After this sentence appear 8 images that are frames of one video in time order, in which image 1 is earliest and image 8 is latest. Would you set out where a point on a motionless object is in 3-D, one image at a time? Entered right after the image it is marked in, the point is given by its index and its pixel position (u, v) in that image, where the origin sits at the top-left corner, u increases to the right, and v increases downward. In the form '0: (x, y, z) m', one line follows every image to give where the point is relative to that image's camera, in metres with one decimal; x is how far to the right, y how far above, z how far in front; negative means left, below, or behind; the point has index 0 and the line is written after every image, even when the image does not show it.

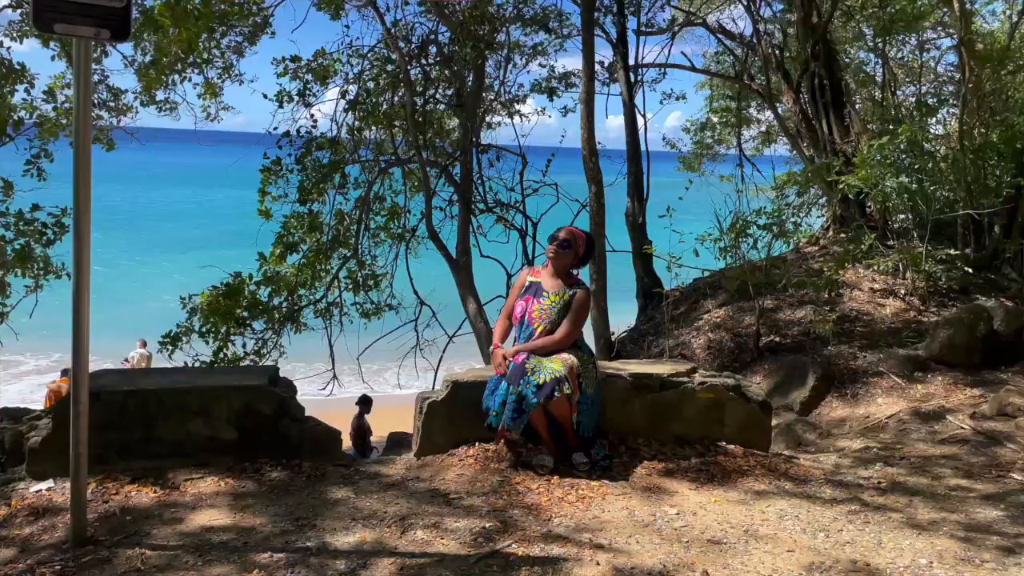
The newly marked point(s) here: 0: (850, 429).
0: (+2.0, -0.9, +5.0) m
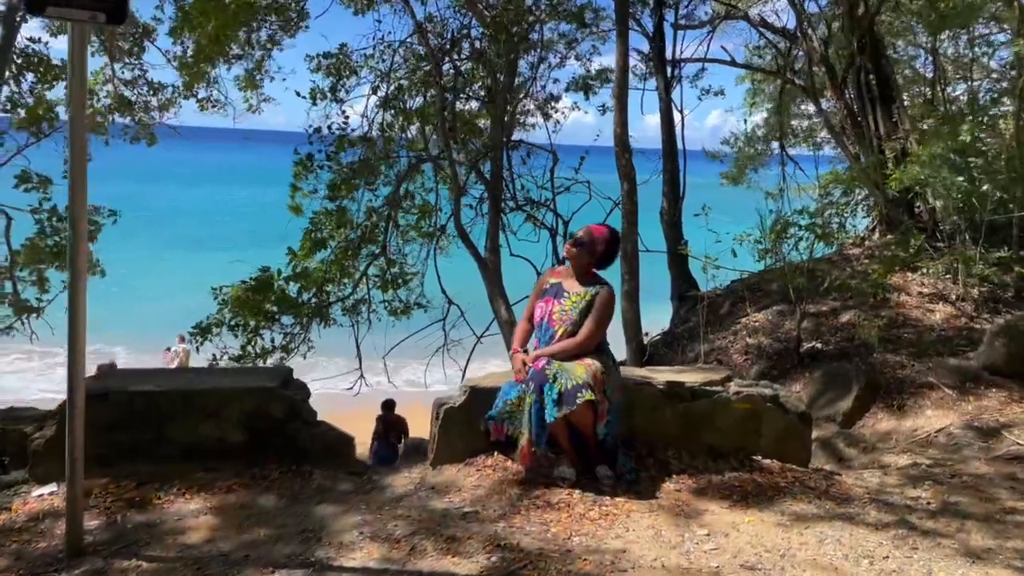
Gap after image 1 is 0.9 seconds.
0: (+2.2, -0.9, +4.7) m
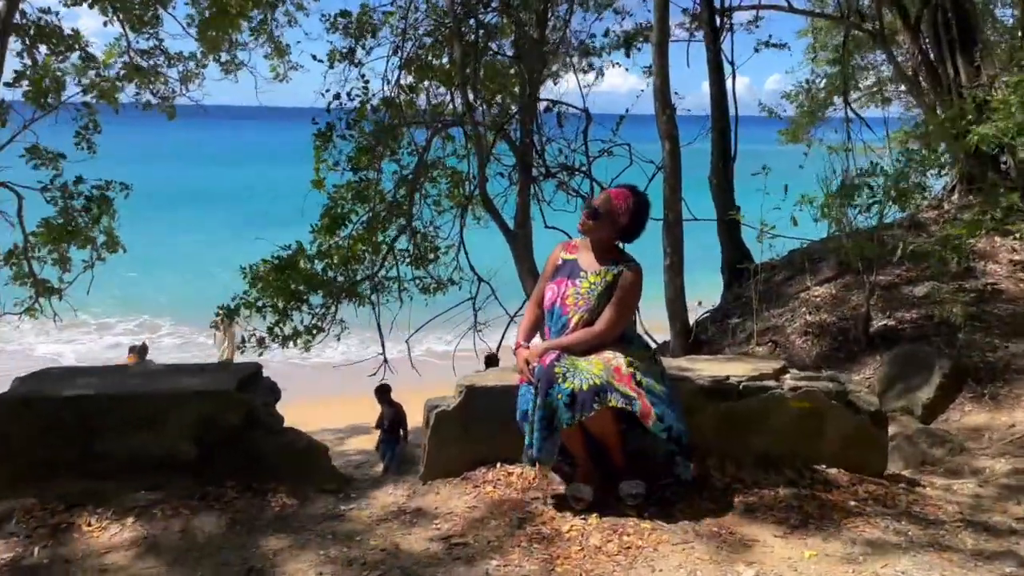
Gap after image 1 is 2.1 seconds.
0: (+2.3, -0.7, +3.9) m
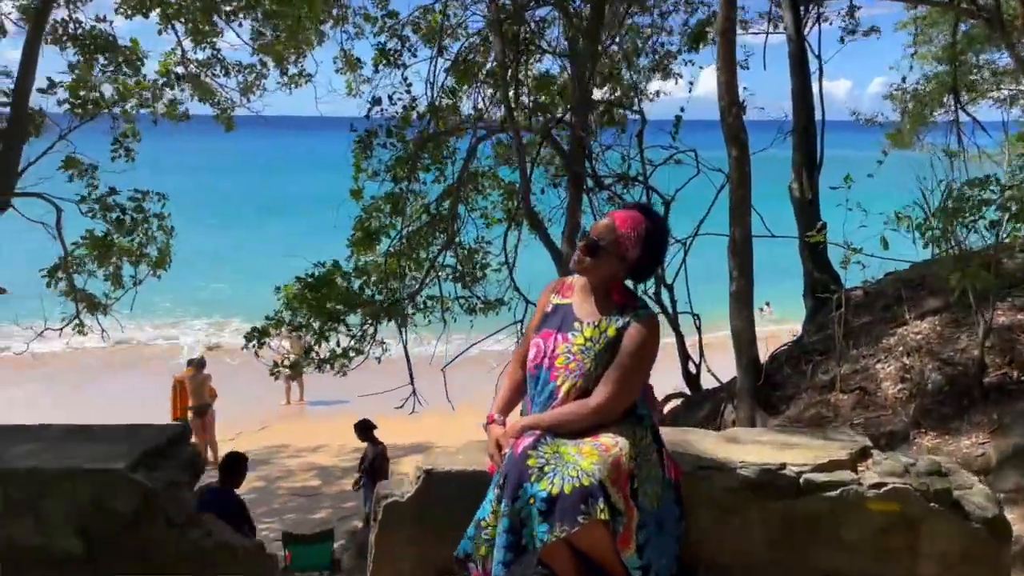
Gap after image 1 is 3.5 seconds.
0: (+2.3, -0.9, +2.9) m
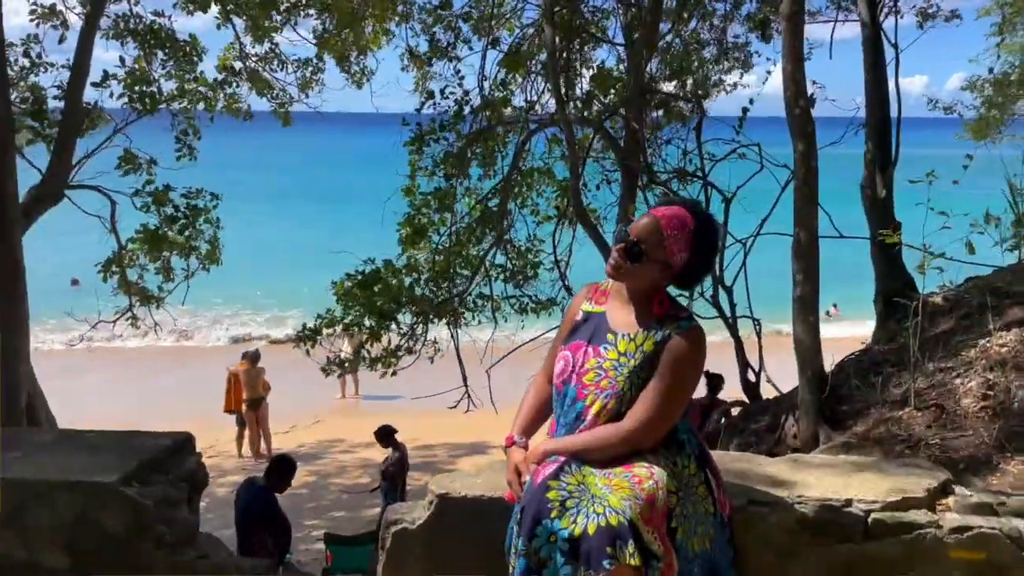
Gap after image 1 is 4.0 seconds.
0: (+2.4, -1.0, +2.5) m
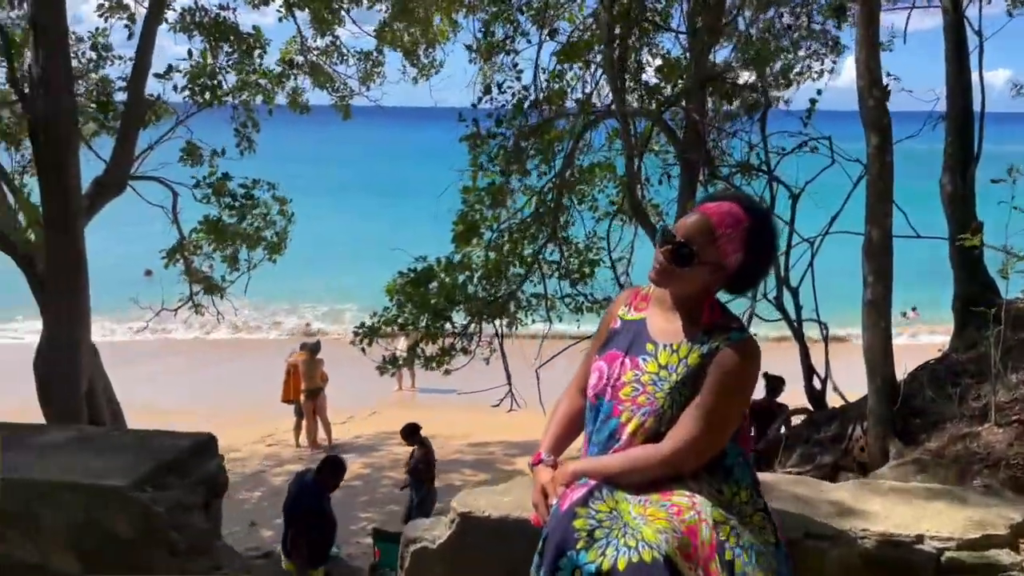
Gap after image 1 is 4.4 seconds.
0: (+2.4, -1.0, +2.2) m
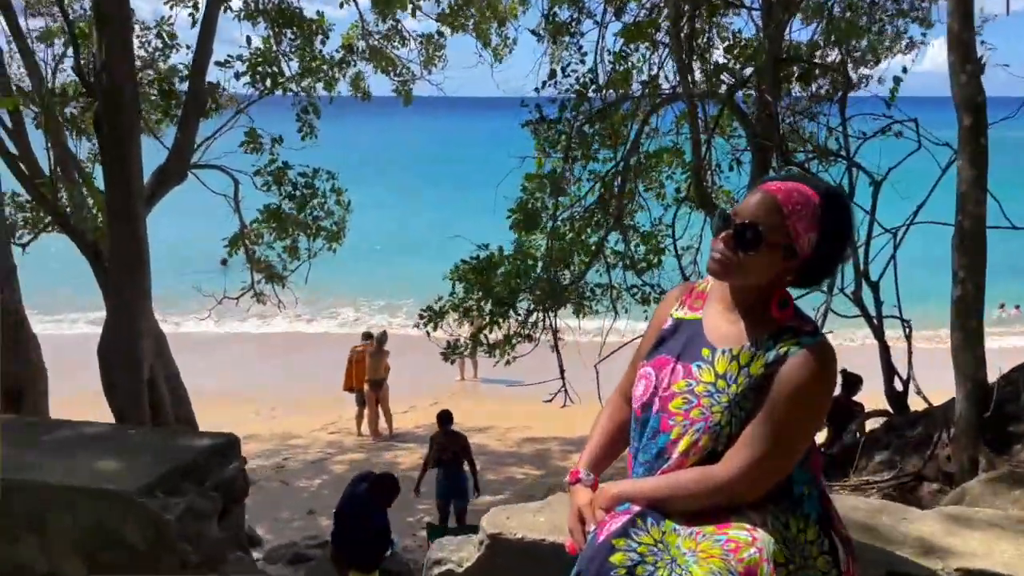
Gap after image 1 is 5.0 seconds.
0: (+2.5, -1.0, +1.8) m
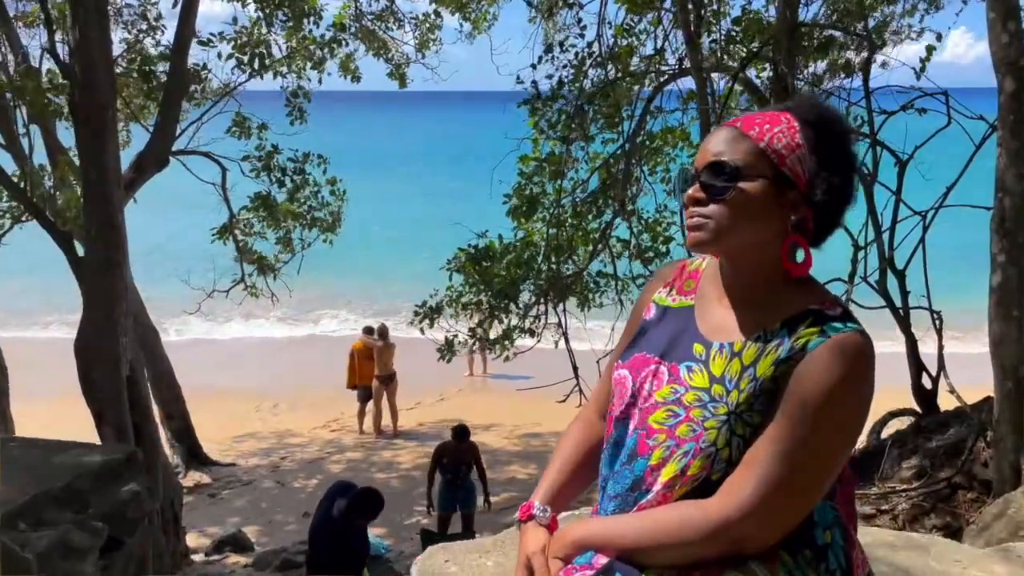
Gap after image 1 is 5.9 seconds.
0: (+2.4, -1.0, +1.3) m
